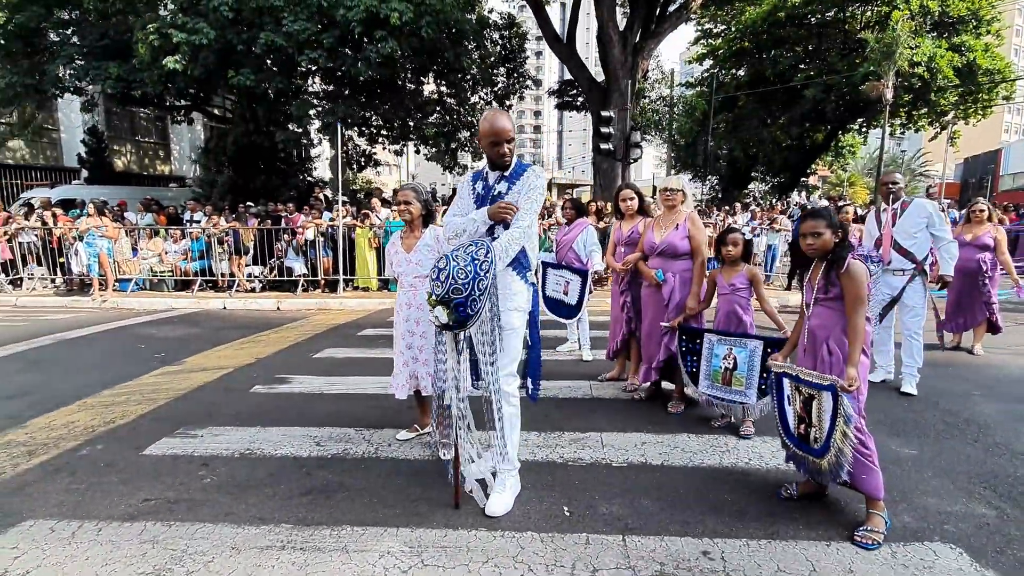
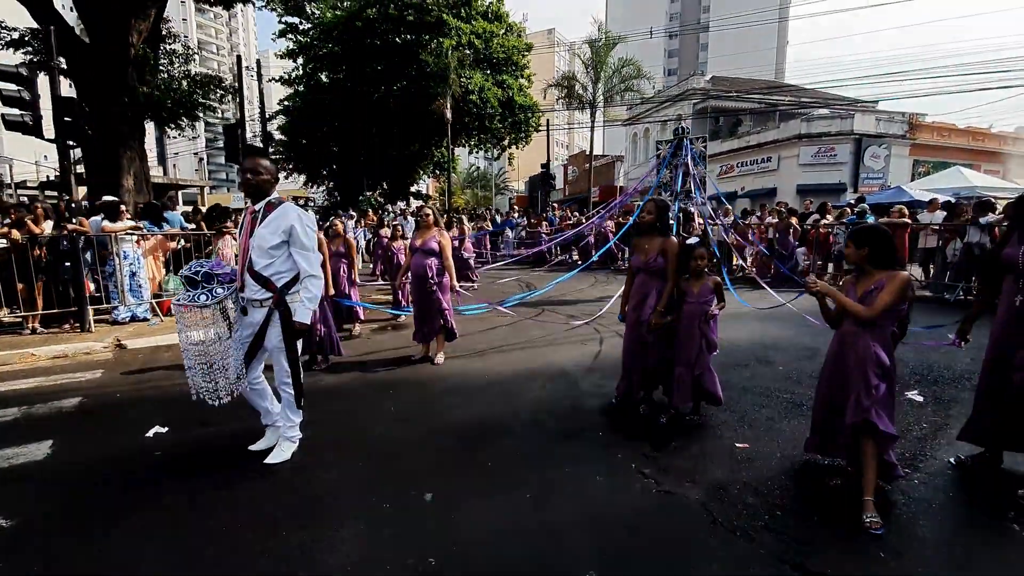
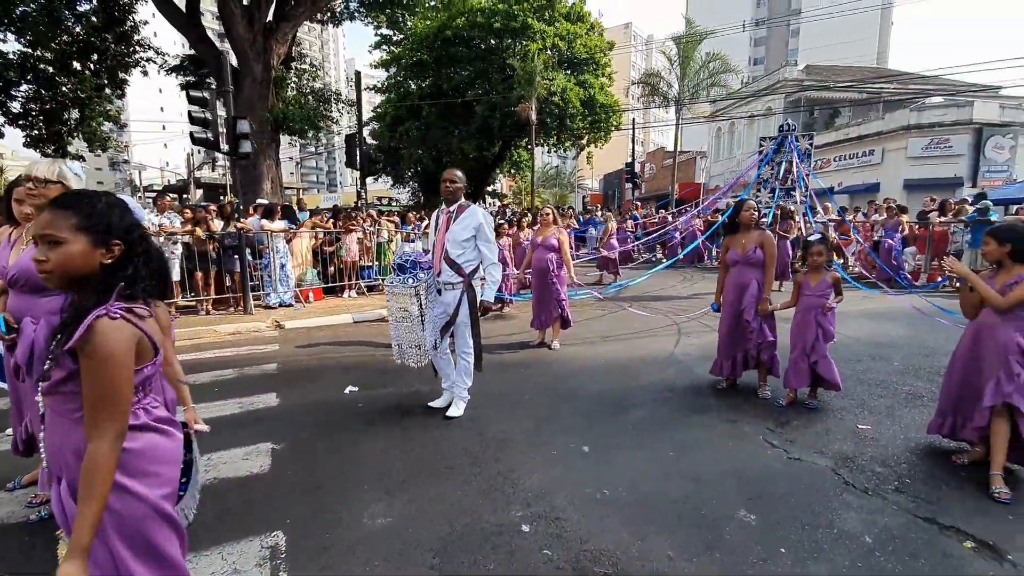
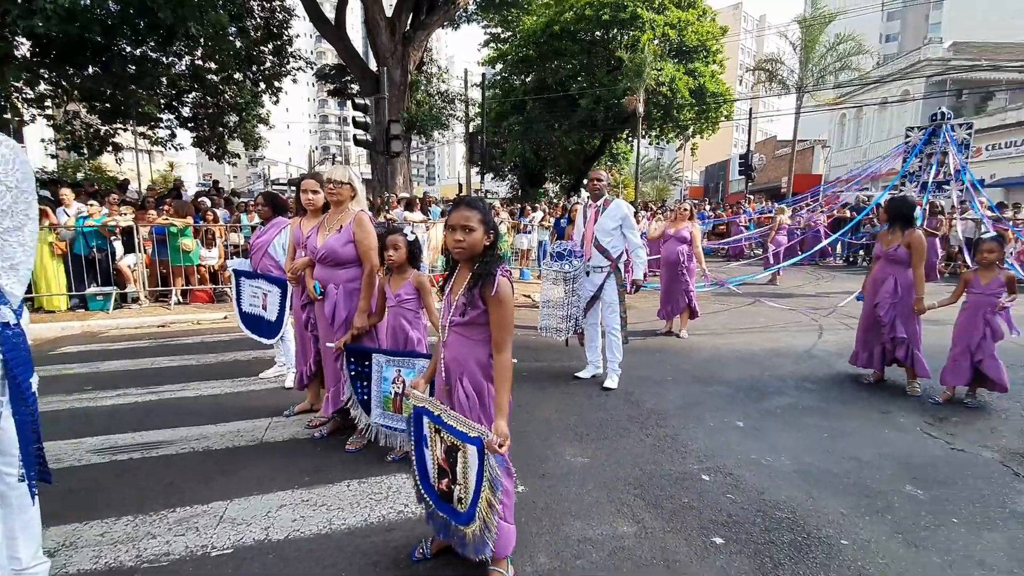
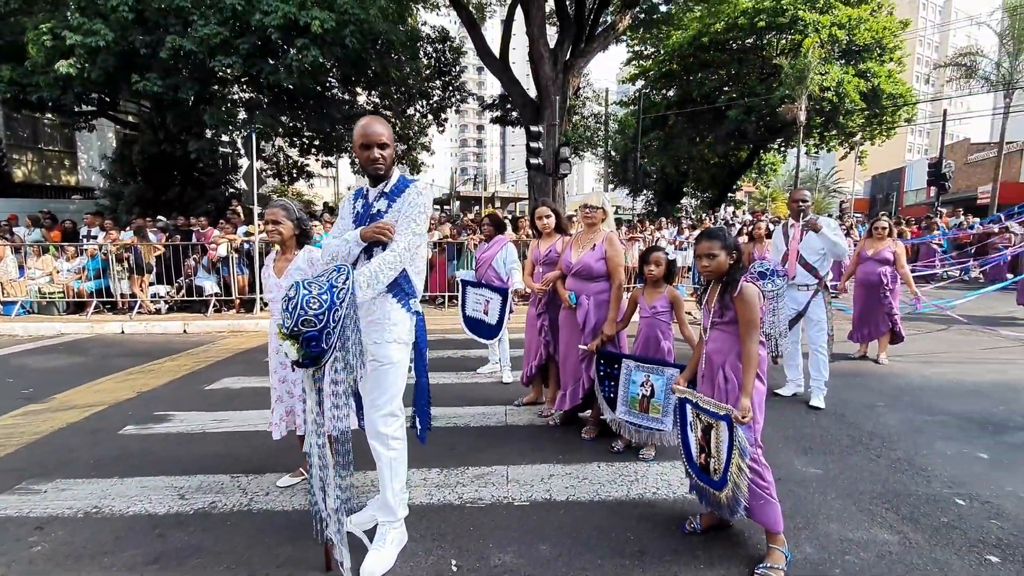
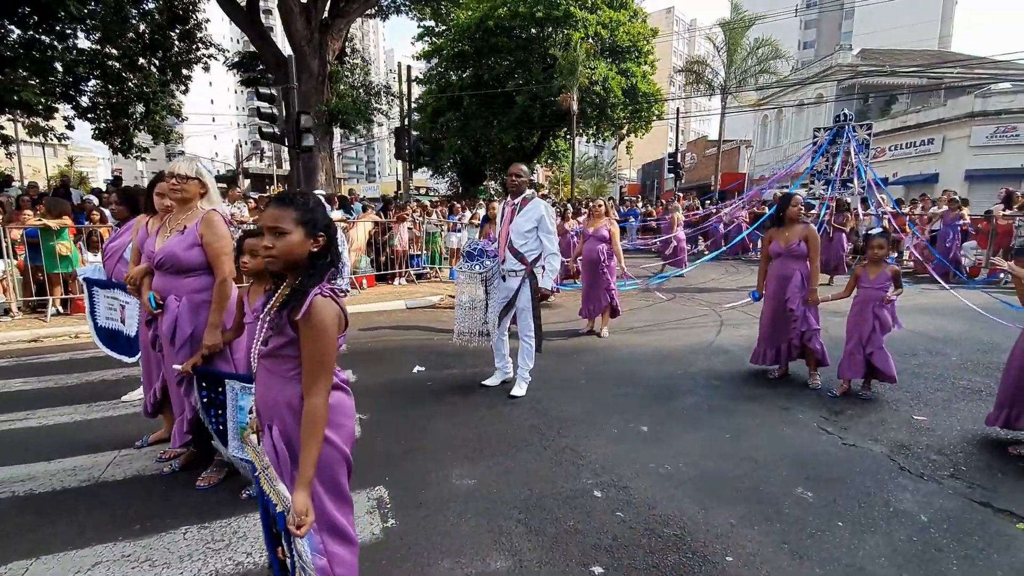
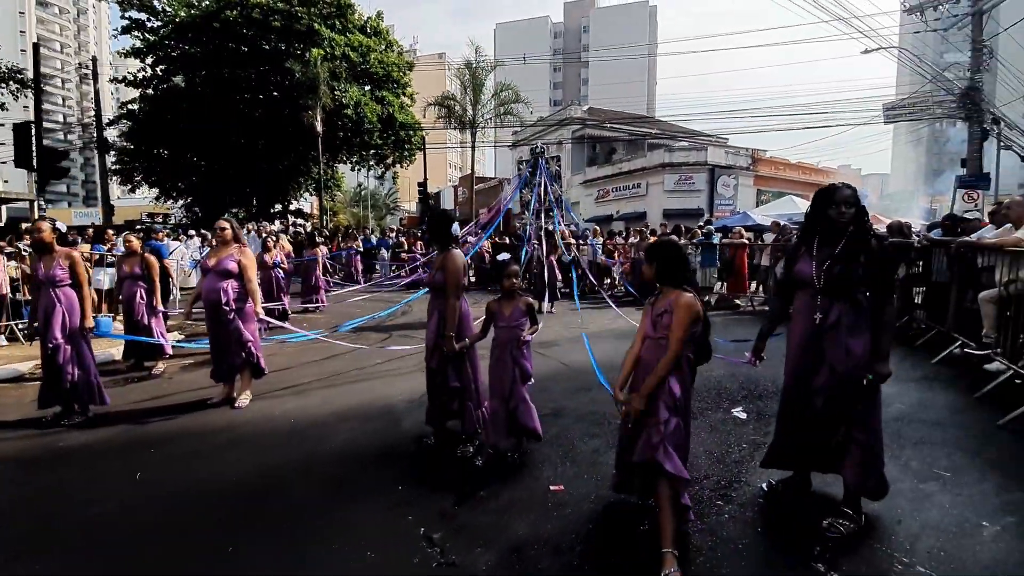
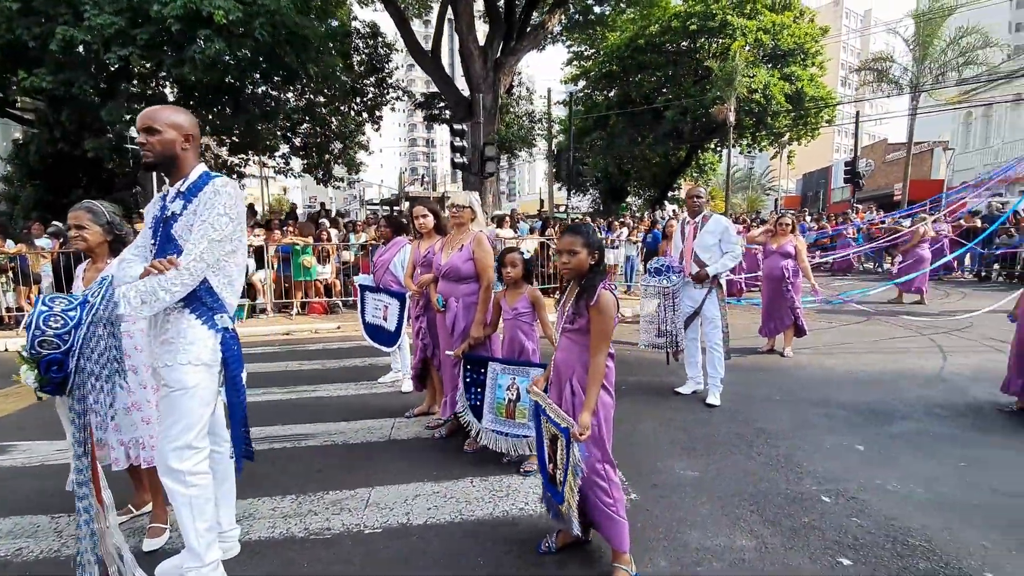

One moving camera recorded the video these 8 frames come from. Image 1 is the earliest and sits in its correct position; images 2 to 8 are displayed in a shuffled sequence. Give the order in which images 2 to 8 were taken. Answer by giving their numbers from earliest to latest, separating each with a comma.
5, 8, 4, 6, 3, 2, 7
